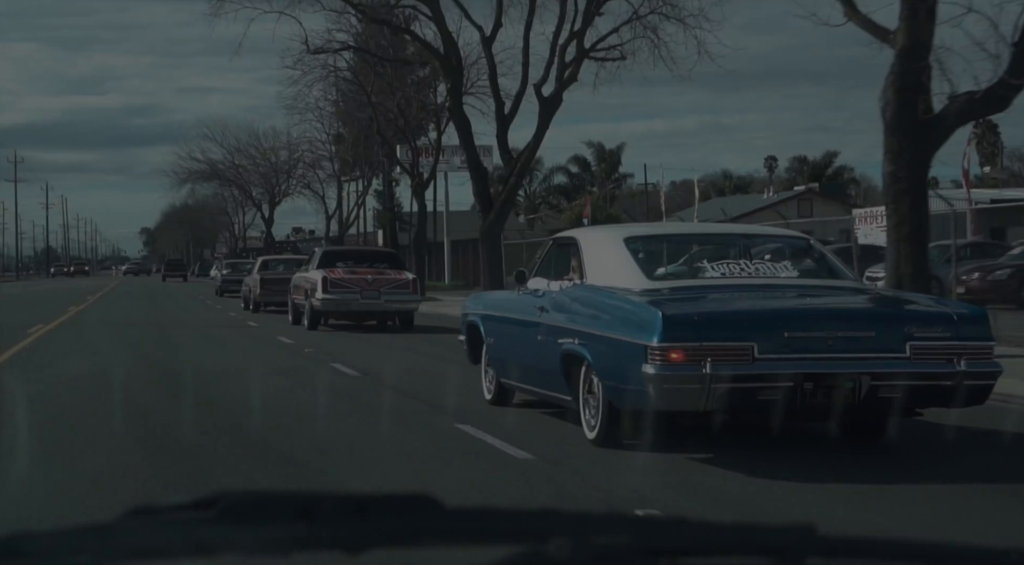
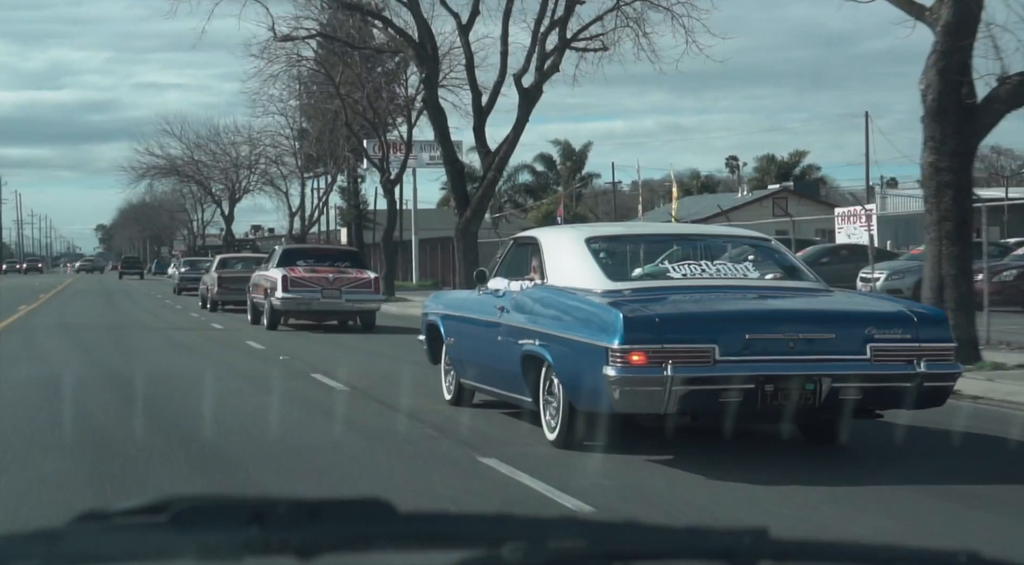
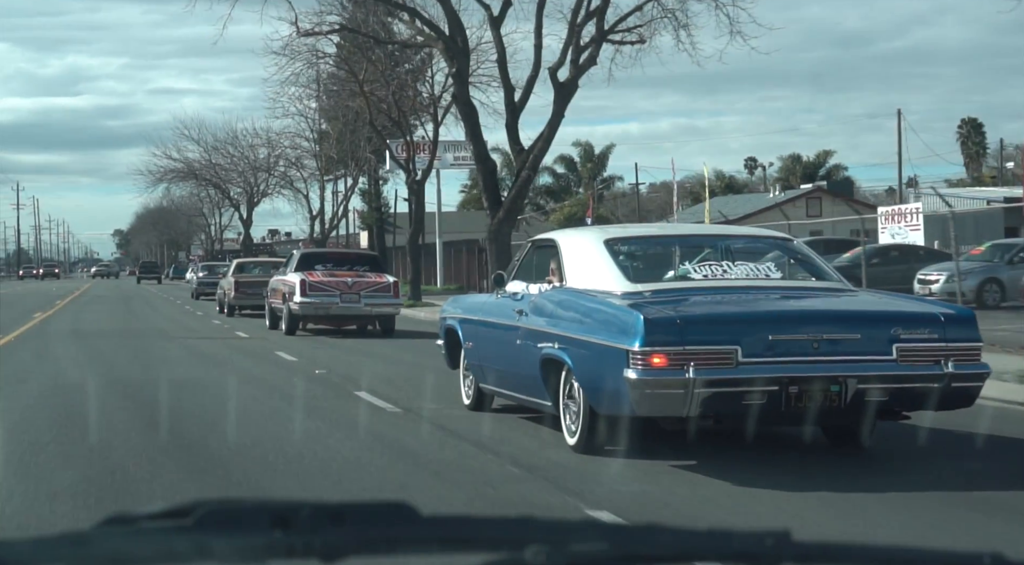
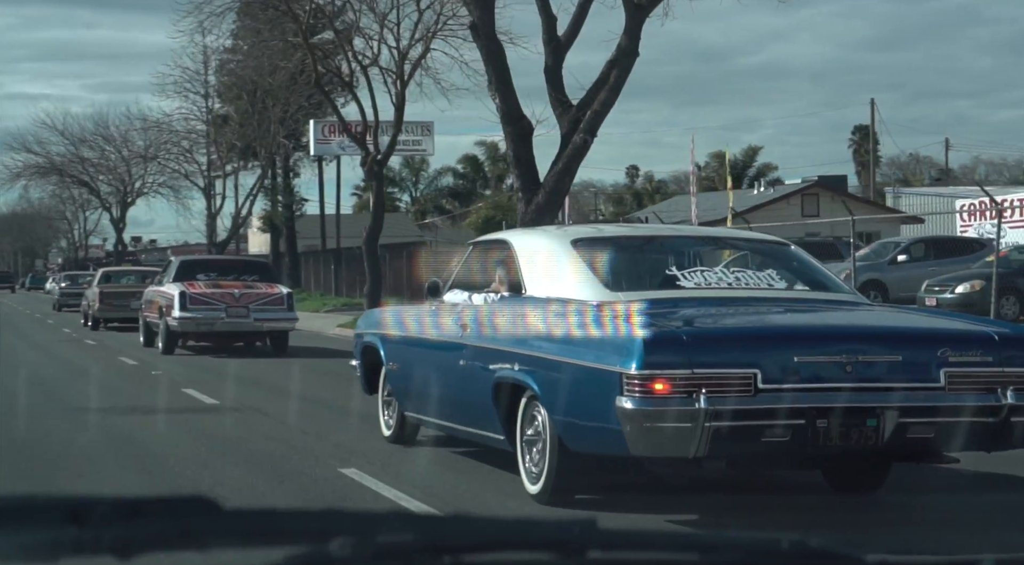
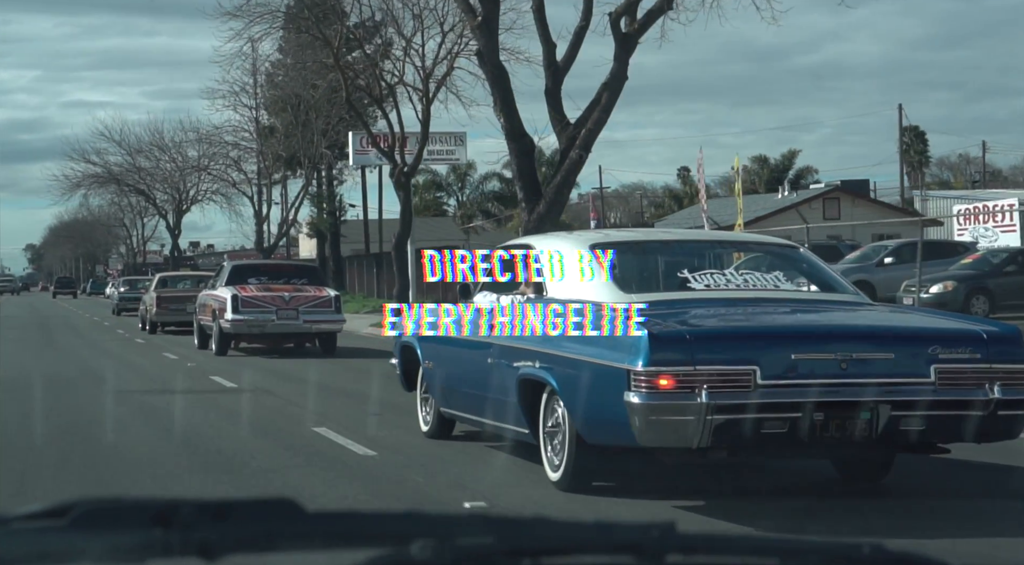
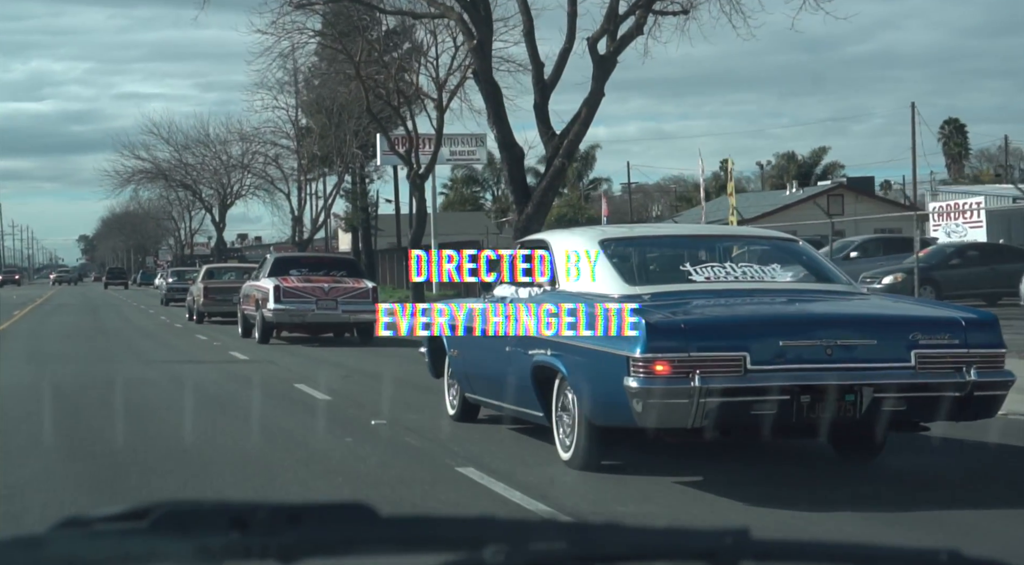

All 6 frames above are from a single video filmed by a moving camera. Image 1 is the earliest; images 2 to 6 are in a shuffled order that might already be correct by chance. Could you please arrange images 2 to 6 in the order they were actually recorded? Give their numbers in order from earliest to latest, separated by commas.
2, 3, 6, 5, 4
